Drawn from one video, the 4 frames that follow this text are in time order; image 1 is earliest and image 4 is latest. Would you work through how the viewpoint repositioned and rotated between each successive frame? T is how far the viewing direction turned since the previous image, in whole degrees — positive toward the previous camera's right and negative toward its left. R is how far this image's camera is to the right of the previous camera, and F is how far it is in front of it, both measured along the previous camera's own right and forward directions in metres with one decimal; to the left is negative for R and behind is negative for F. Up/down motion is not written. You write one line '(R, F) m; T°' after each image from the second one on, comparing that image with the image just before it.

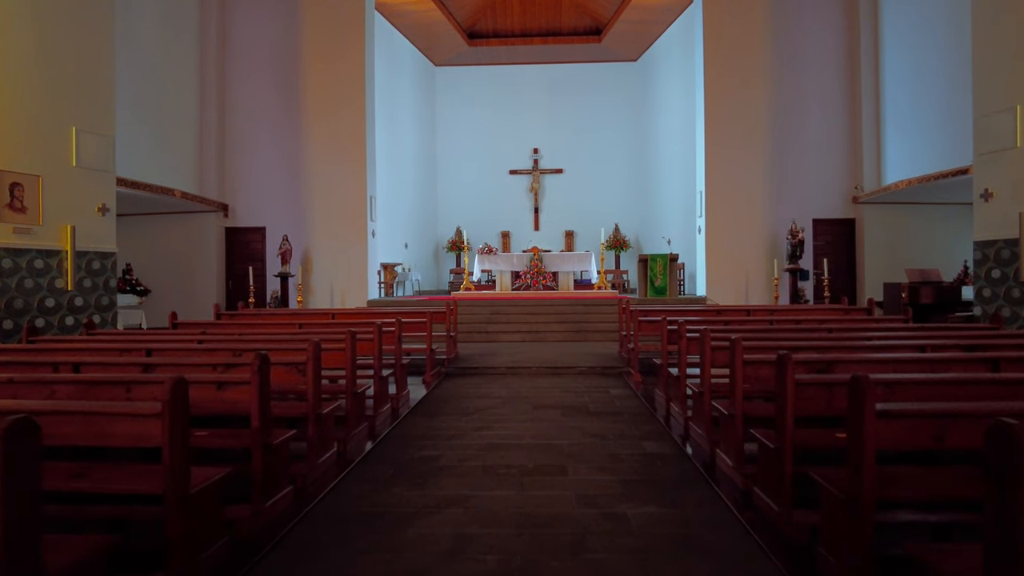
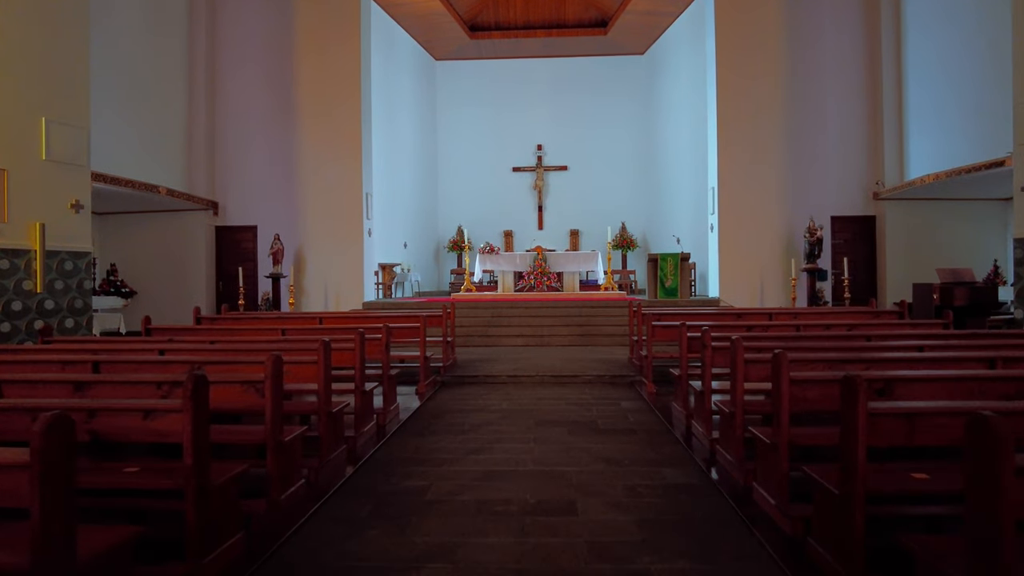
(0.0, +0.5) m; 0°
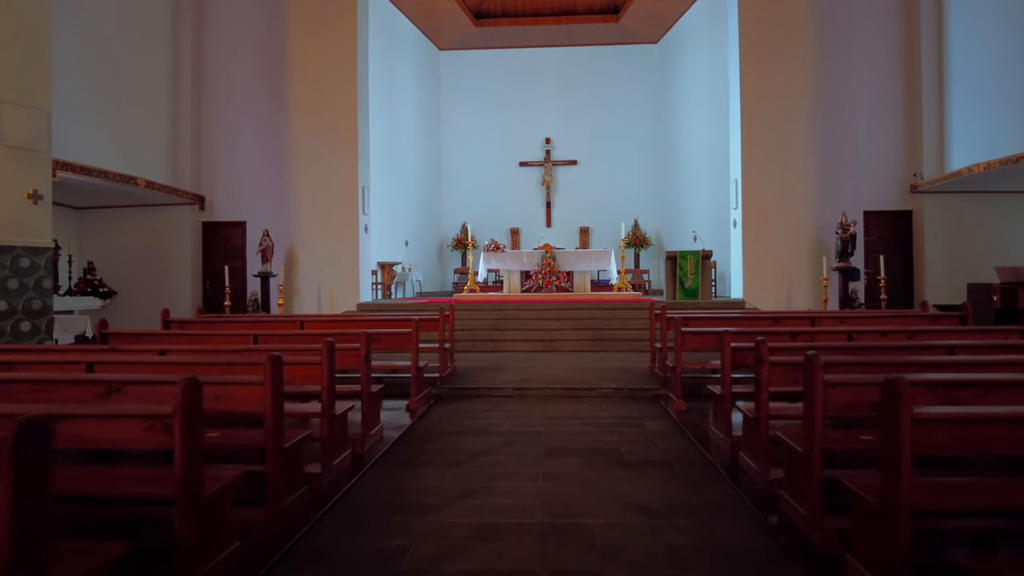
(0.0, +0.7) m; -1°
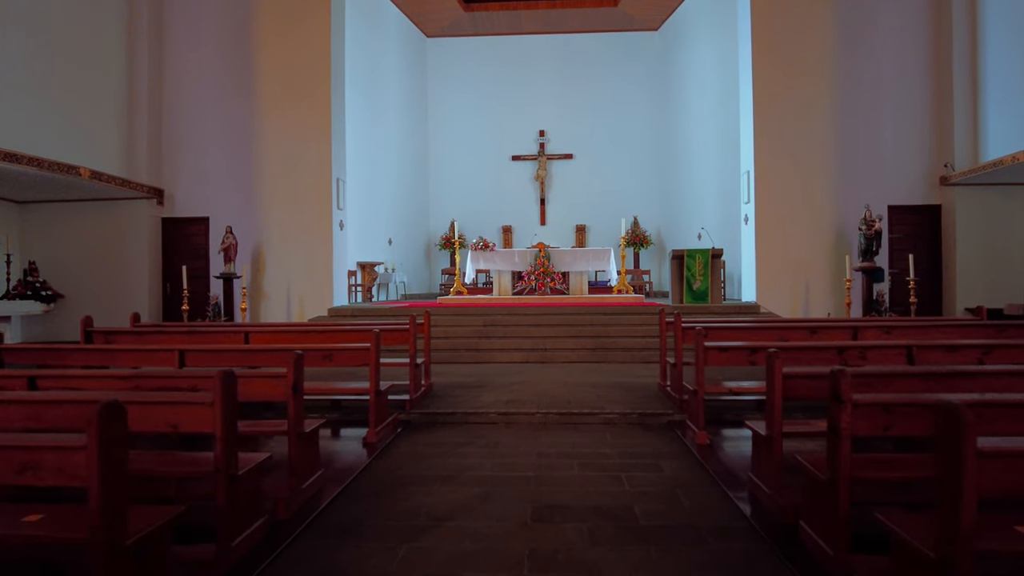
(+0.1, +0.9) m; 0°
